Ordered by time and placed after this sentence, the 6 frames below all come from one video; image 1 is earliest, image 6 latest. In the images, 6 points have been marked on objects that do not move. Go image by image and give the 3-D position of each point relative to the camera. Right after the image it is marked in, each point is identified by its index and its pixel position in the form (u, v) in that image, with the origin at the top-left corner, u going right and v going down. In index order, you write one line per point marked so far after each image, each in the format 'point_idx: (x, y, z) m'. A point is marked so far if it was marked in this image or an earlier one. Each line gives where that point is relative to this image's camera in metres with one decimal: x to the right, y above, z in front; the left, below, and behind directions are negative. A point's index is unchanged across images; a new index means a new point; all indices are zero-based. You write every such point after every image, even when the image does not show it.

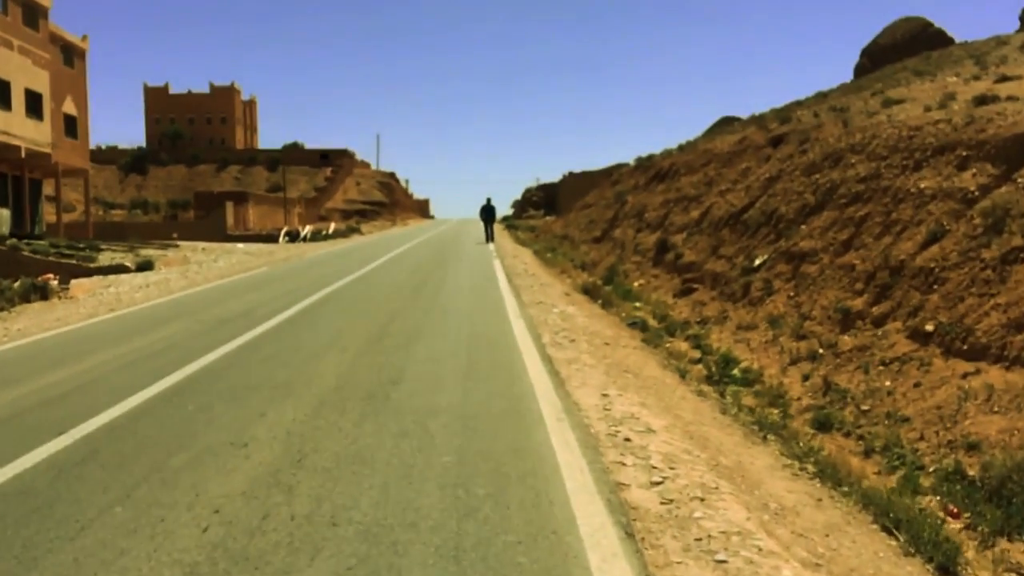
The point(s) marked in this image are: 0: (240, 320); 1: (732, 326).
0: (-8.3, -1.0, +16.3) m
1: (+7.3, -1.2, +17.7) m
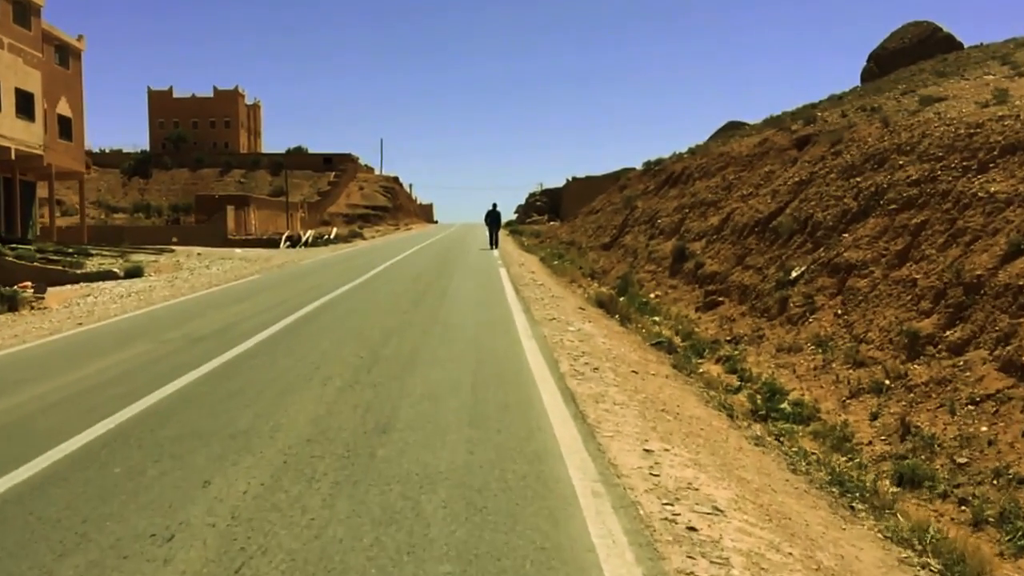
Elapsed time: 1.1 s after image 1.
0: (-8.0, -1.4, +14.3) m
1: (+7.6, -1.7, +15.7) m
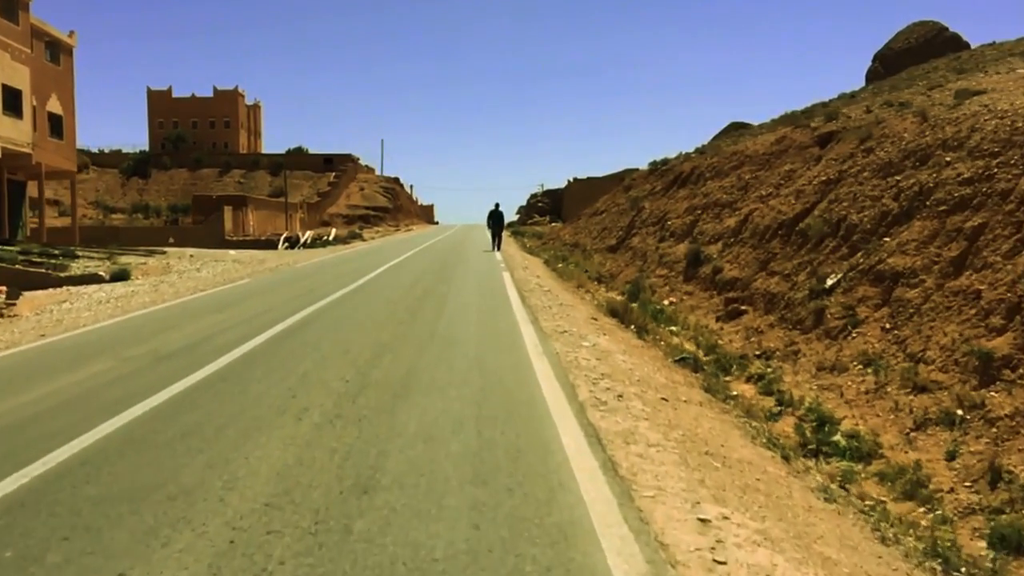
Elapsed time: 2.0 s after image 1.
0: (-7.8, -1.6, +12.7) m
1: (+7.8, -2.0, +14.0) m
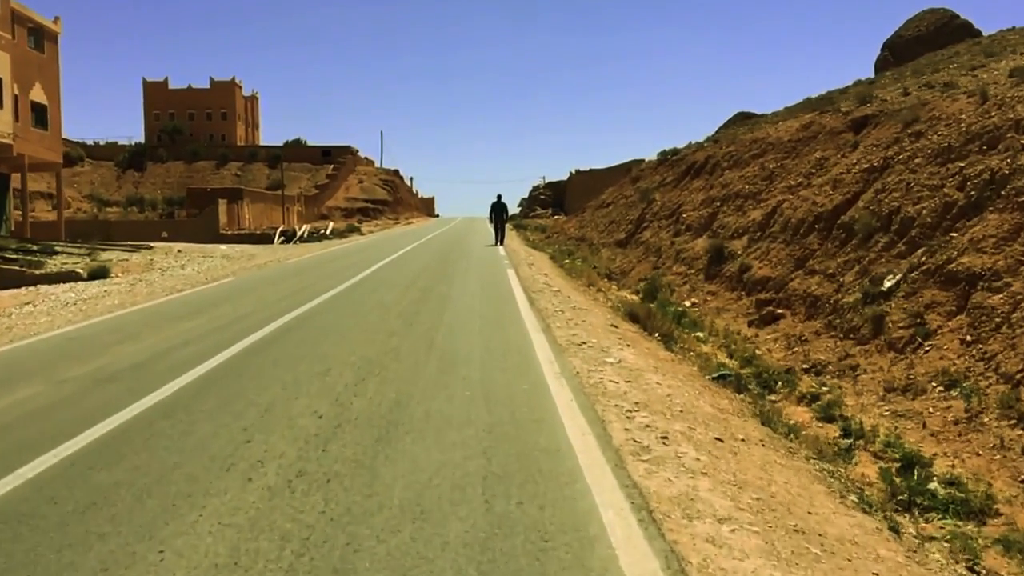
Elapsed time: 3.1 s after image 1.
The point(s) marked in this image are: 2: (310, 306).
0: (-7.6, -1.8, +10.6) m
1: (+8.0, -2.1, +11.9) m
2: (-6.6, -0.6, +17.4) m
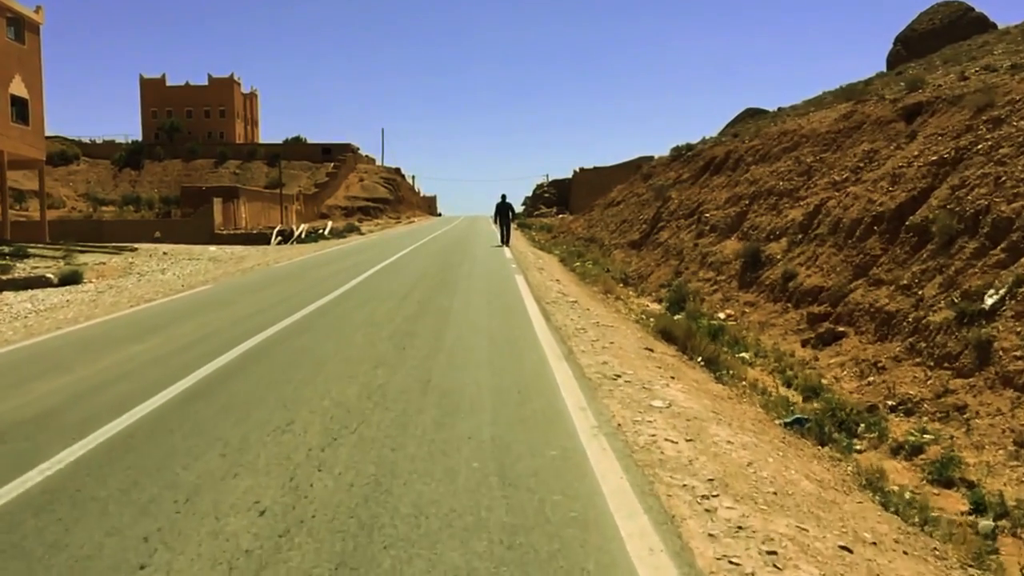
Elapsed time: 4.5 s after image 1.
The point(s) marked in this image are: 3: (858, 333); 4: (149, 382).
0: (-7.2, -2.2, +8.0) m
1: (+8.3, -2.5, +9.2) m
2: (-6.2, -1.0, +14.8) m
3: (+9.1, -1.2, +14.1) m
4: (-7.0, -1.8, +10.3) m
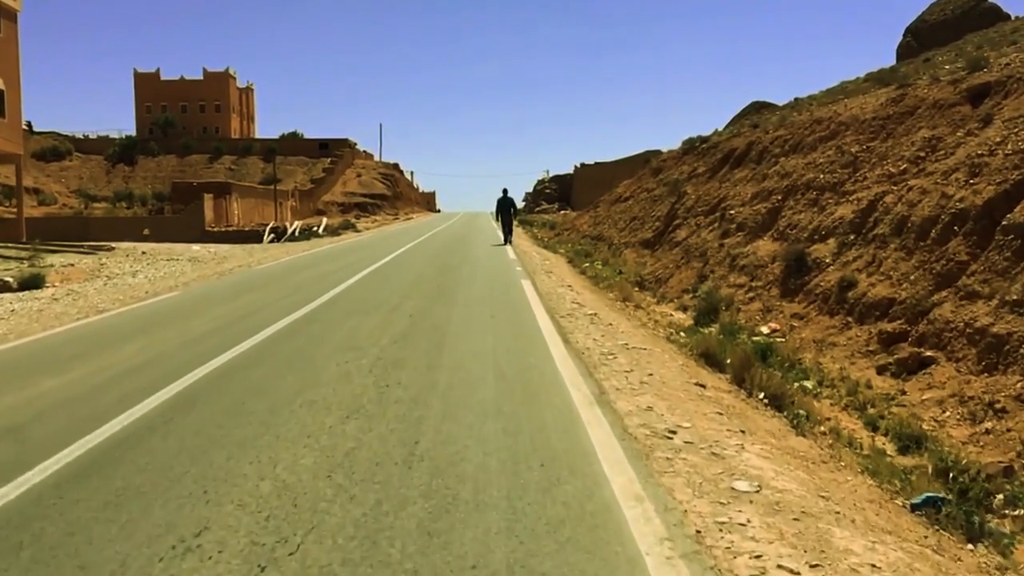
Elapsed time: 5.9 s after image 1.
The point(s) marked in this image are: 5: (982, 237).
0: (-7.0, -2.6, +5.3) m
1: (+8.6, -2.9, +6.5) m
2: (-6.0, -1.3, +12.1) m
3: (+9.4, -1.5, +11.3) m
4: (-6.7, -2.2, +7.6) m
5: (+11.6, +1.3, +13.3) m
